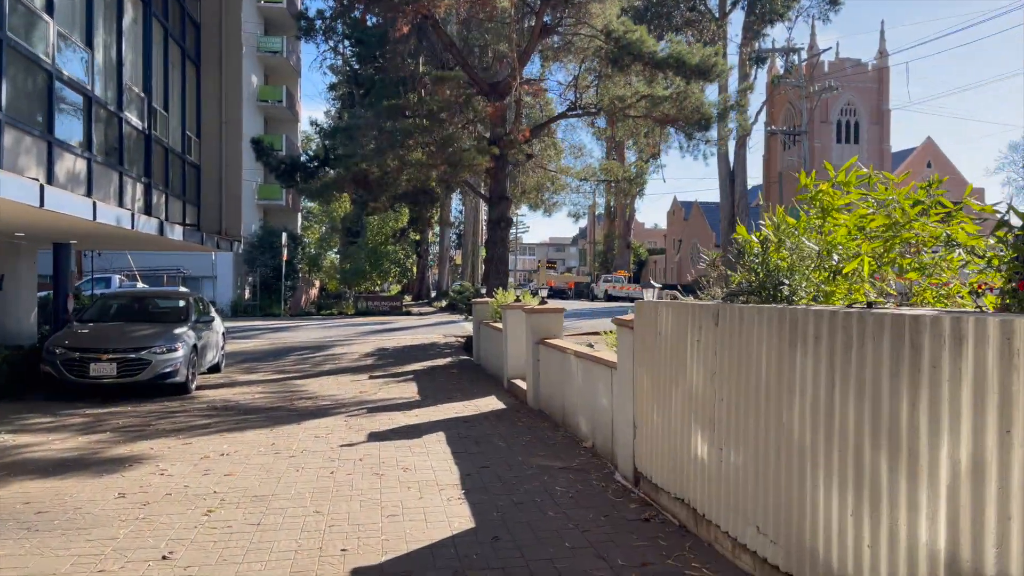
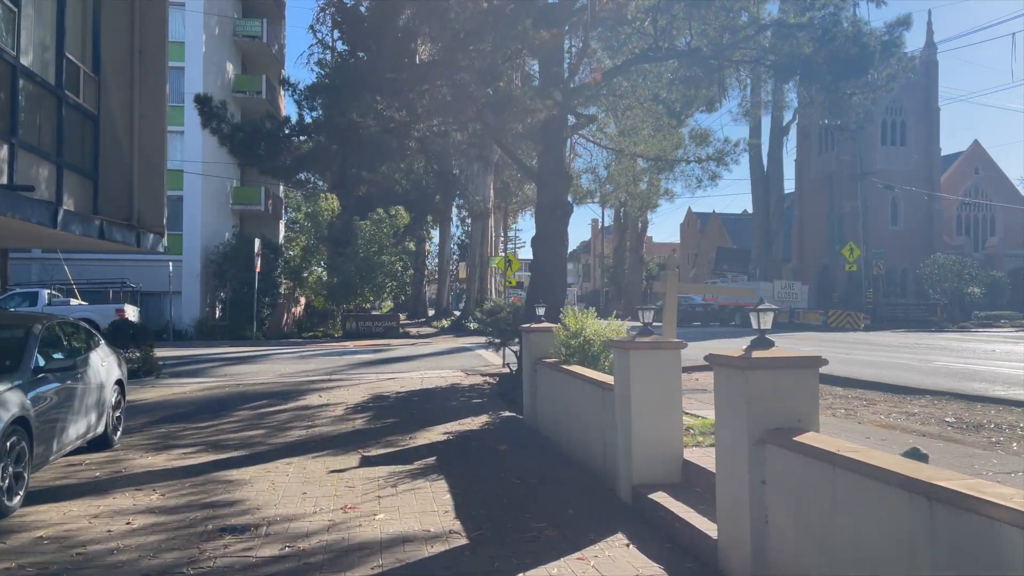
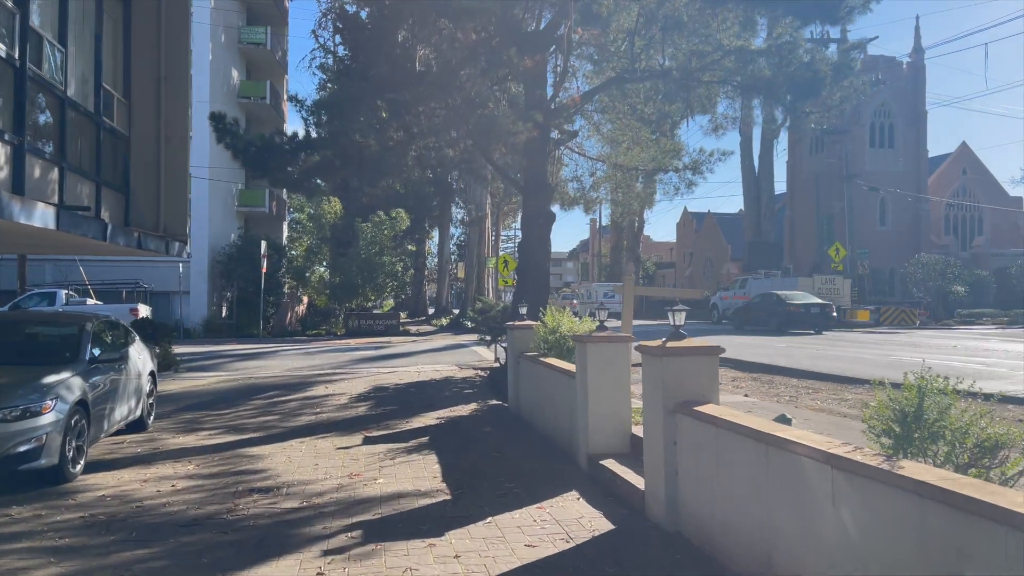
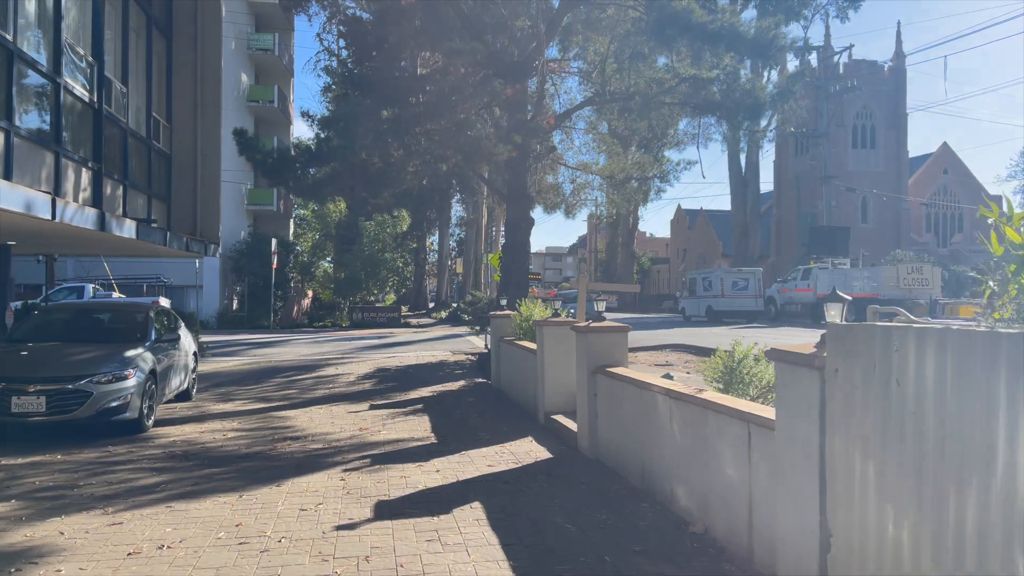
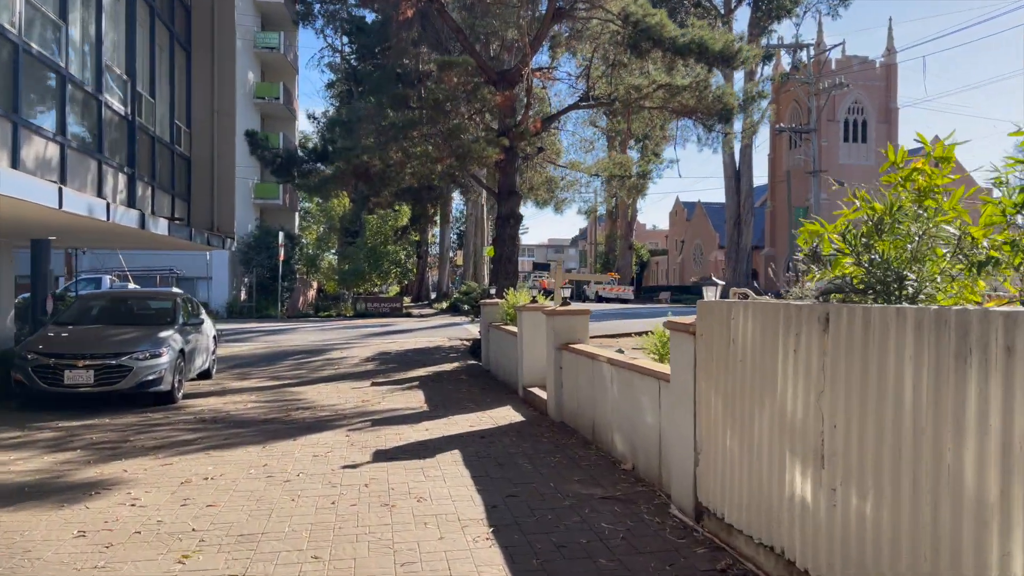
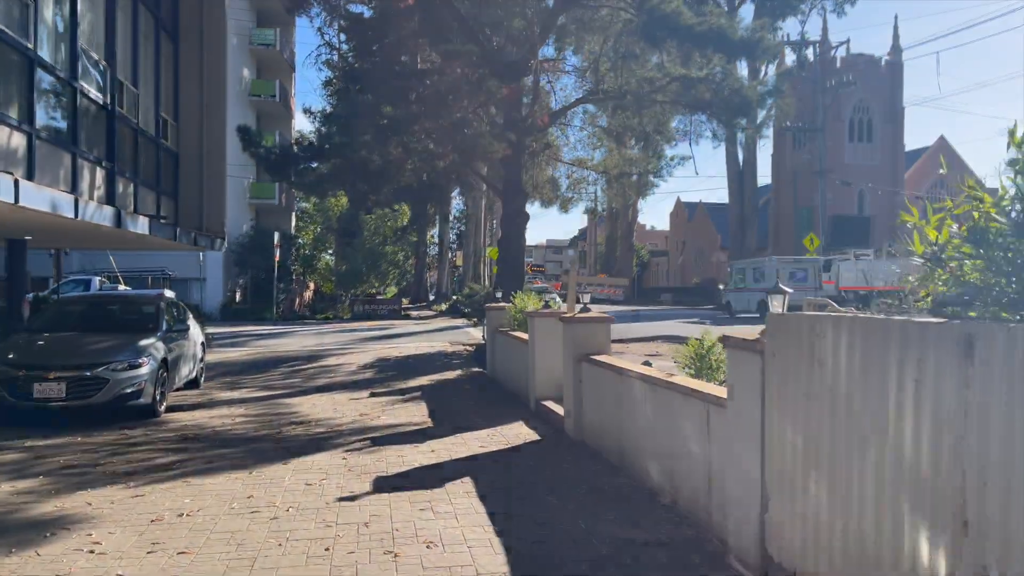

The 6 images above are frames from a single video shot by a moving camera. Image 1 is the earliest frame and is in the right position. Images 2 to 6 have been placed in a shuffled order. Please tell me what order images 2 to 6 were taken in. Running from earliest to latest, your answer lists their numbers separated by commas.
5, 6, 4, 3, 2
